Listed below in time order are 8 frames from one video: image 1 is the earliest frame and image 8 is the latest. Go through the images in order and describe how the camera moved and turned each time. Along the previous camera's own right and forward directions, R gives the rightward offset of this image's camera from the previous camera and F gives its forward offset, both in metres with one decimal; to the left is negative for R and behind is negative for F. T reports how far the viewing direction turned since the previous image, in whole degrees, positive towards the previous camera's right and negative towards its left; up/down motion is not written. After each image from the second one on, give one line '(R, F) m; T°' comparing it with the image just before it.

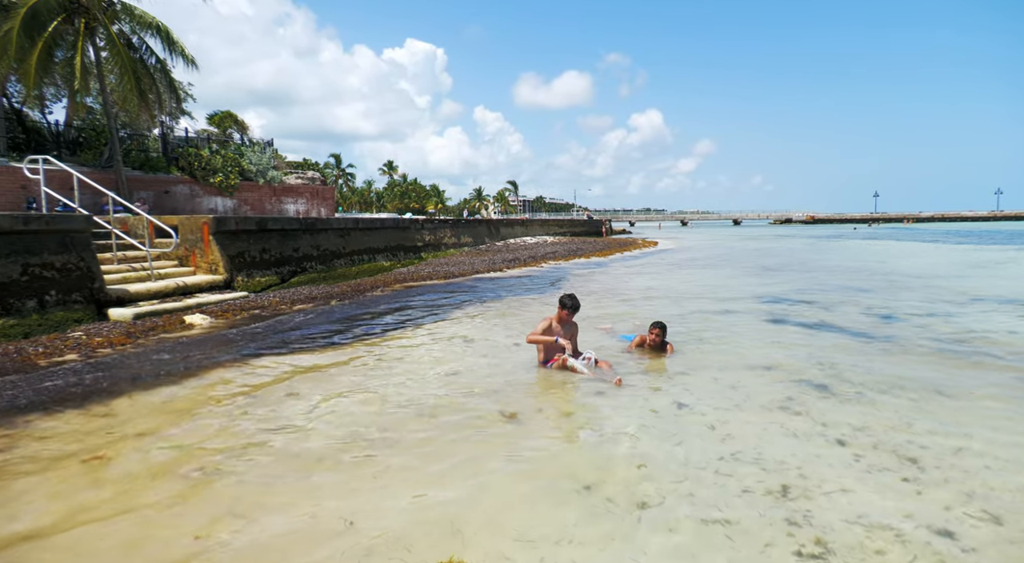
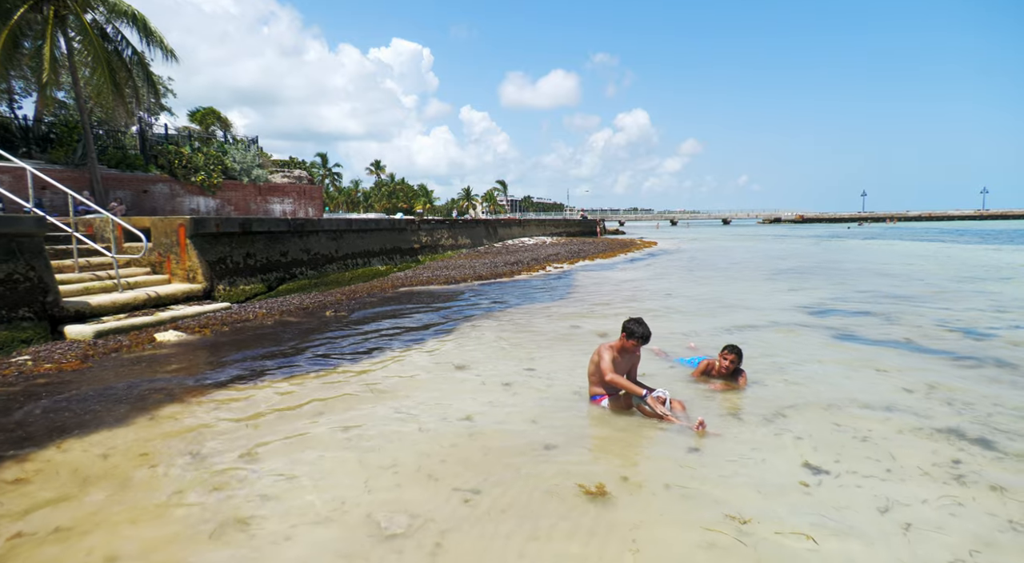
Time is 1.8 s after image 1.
(-0.5, +1.2) m; +1°
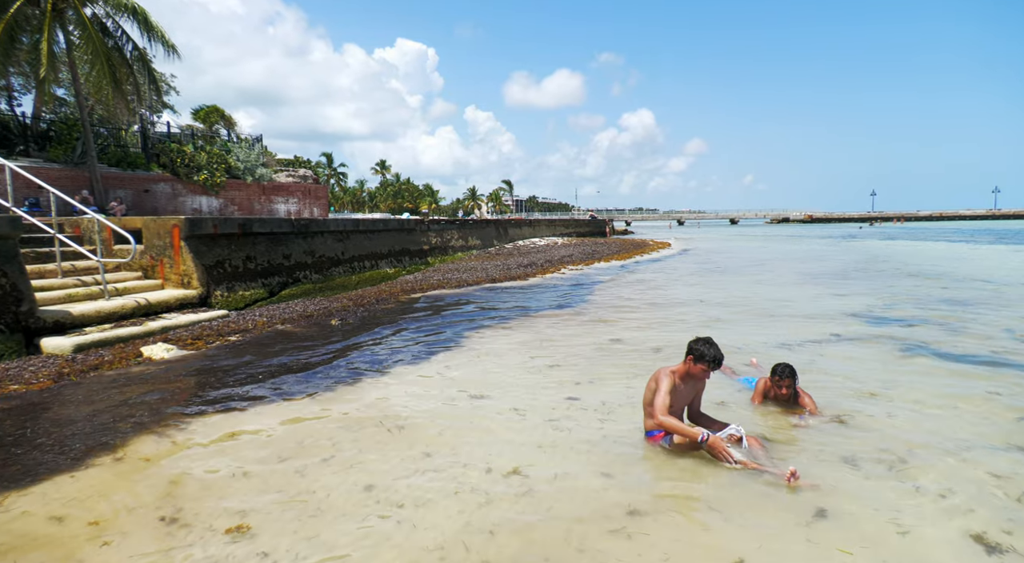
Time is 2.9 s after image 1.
(-0.3, +0.9) m; 0°
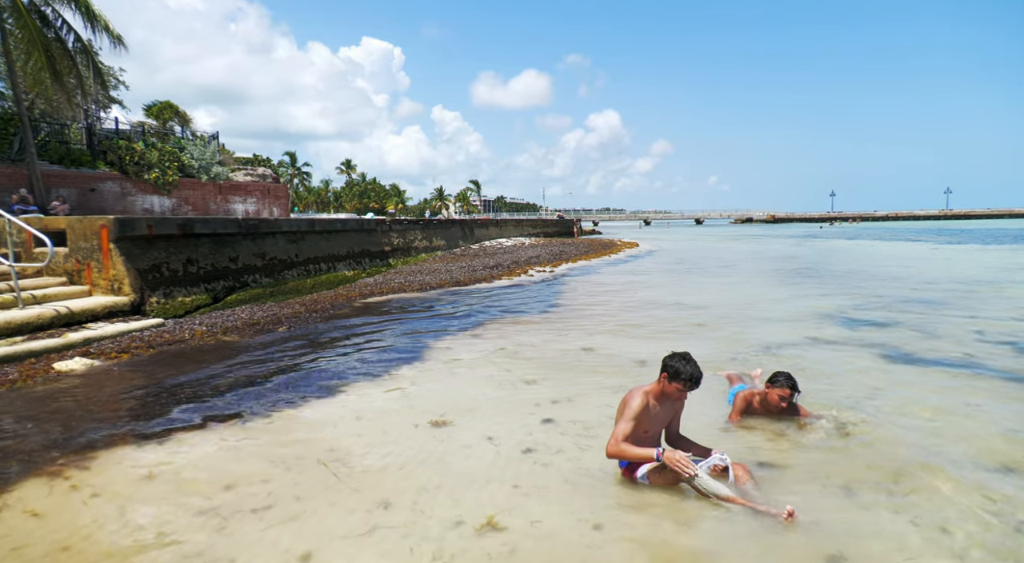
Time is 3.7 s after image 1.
(+0.1, +0.5) m; +3°
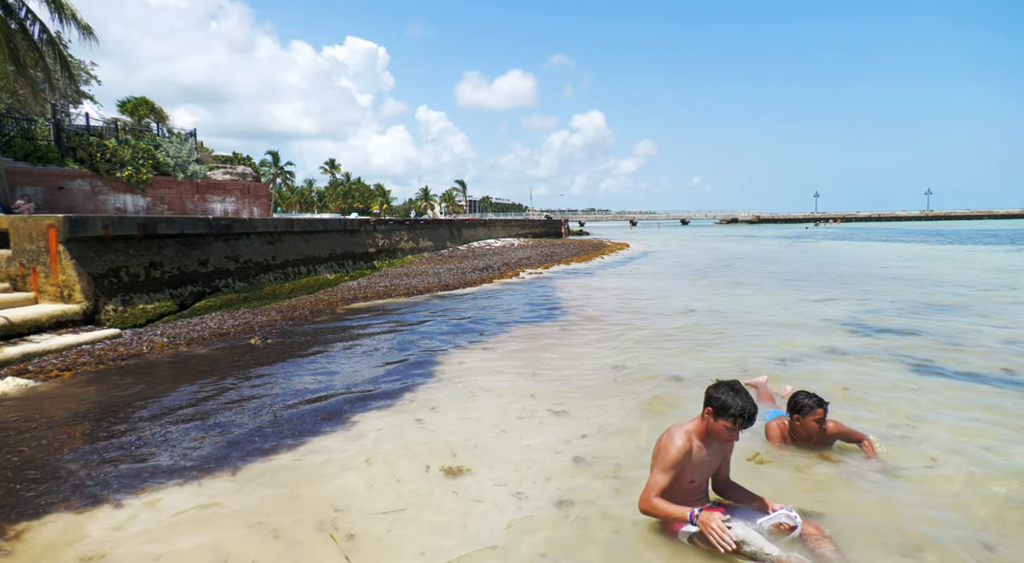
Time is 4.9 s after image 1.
(-0.2, +0.8) m; +1°
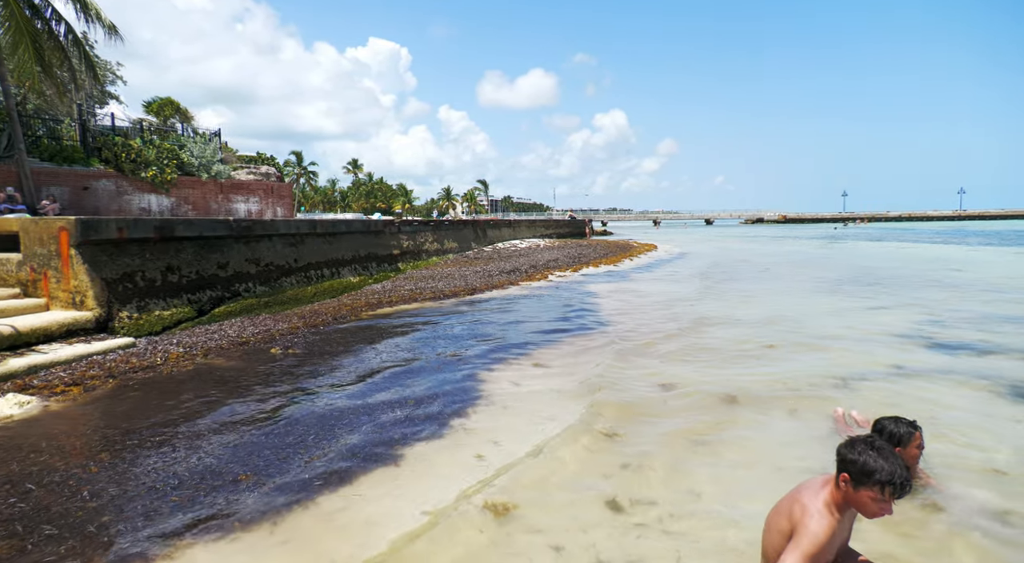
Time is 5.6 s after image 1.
(-0.2, +0.6) m; -2°
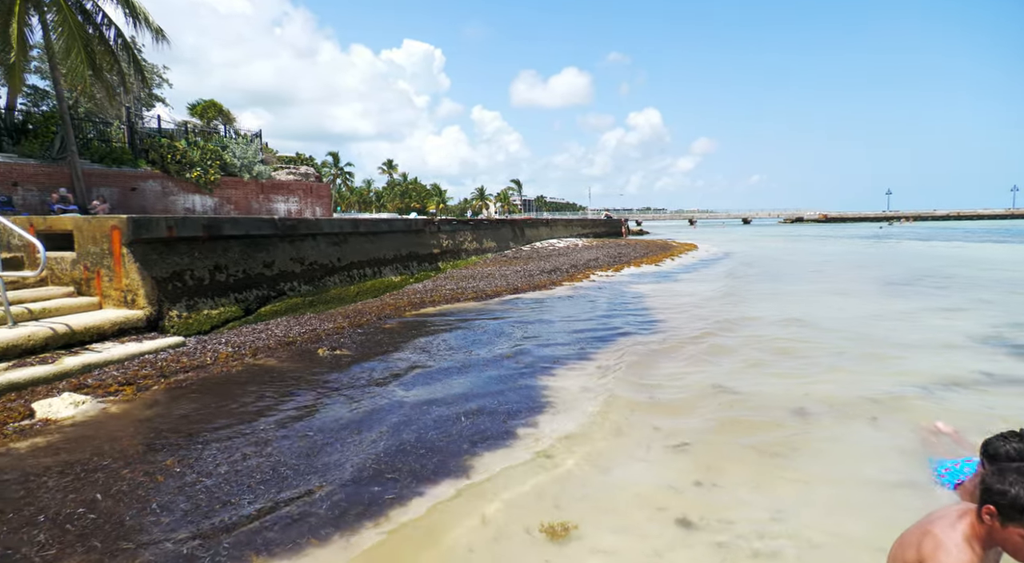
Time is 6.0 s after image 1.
(-0.3, +0.3) m; -3°
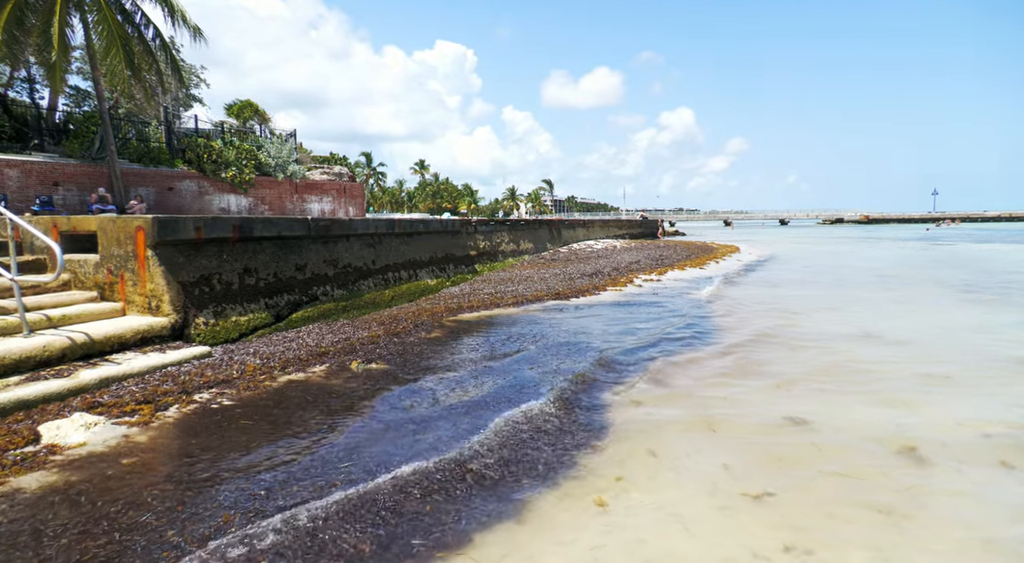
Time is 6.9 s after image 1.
(-0.3, +0.7) m; -3°
